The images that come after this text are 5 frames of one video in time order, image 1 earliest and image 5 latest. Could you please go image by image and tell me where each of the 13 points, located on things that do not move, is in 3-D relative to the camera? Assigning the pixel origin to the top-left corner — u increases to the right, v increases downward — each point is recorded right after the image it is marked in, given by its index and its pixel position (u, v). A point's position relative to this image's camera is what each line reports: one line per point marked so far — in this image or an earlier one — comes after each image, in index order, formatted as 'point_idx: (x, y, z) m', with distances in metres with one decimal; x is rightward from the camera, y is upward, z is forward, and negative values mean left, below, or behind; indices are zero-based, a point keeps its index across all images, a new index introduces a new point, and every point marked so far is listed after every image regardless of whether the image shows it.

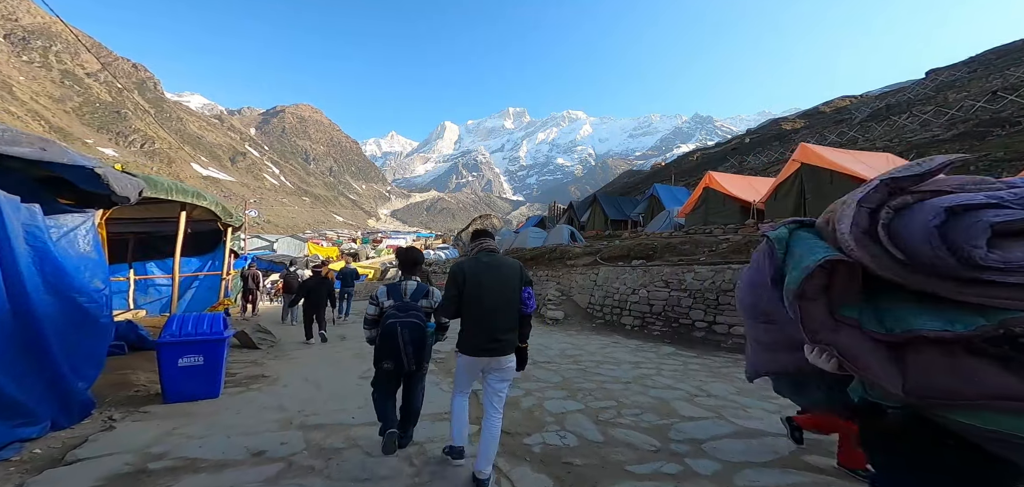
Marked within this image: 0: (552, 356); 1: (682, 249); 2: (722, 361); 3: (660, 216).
0: (+0.7, -1.8, +6.4) m
1: (+3.9, -0.1, +9.8) m
2: (+2.7, -1.6, +5.4) m
3: (+5.8, +1.0, +15.9) m
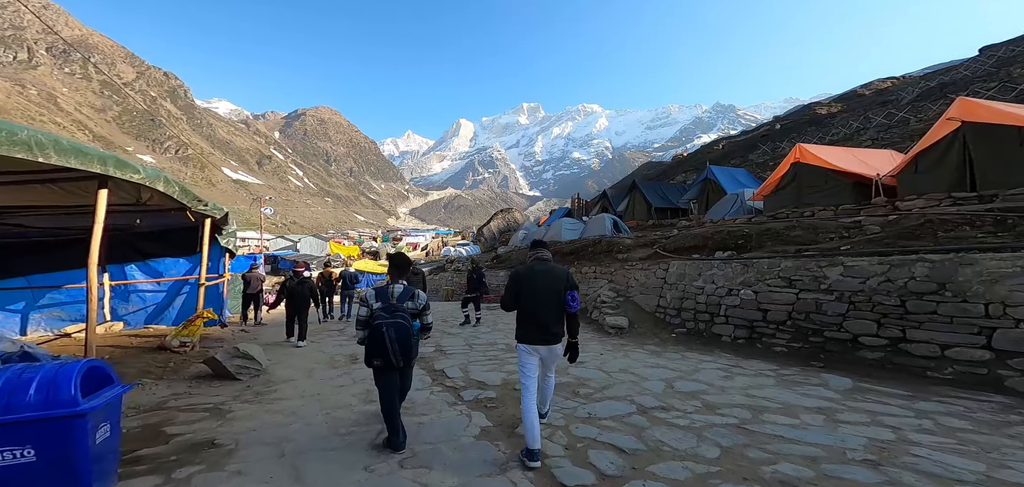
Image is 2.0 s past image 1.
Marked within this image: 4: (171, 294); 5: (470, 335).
0: (+1.6, -1.6, +4.3) m
1: (+4.9, +0.1, +7.5) m
2: (+3.6, -1.4, +3.2) m
3: (+7.0, +1.4, +13.6) m
4: (-8.3, -1.3, +10.6) m
5: (-1.1, -2.2, +10.1) m
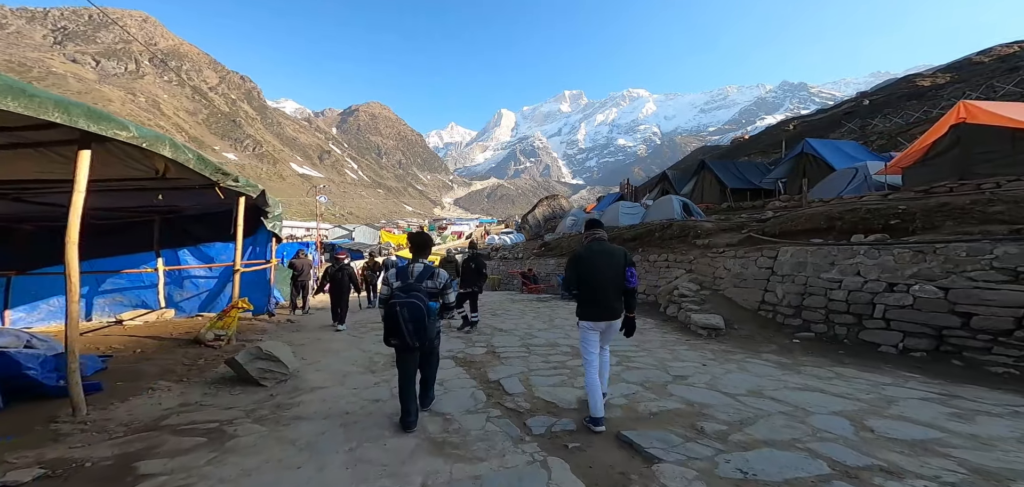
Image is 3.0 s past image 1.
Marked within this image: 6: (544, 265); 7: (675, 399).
0: (+2.3, -1.4, +2.7) m
1: (+5.9, +0.4, +5.5) m
2: (+4.2, -1.2, +1.4) m
3: (+8.7, +1.8, +11.3) m
4: (-6.9, -0.9, +10.0) m
5: (+0.3, -1.9, +8.8) m
6: (+1.5, -1.0, +18.9) m
7: (+1.7, -1.6, +4.3) m
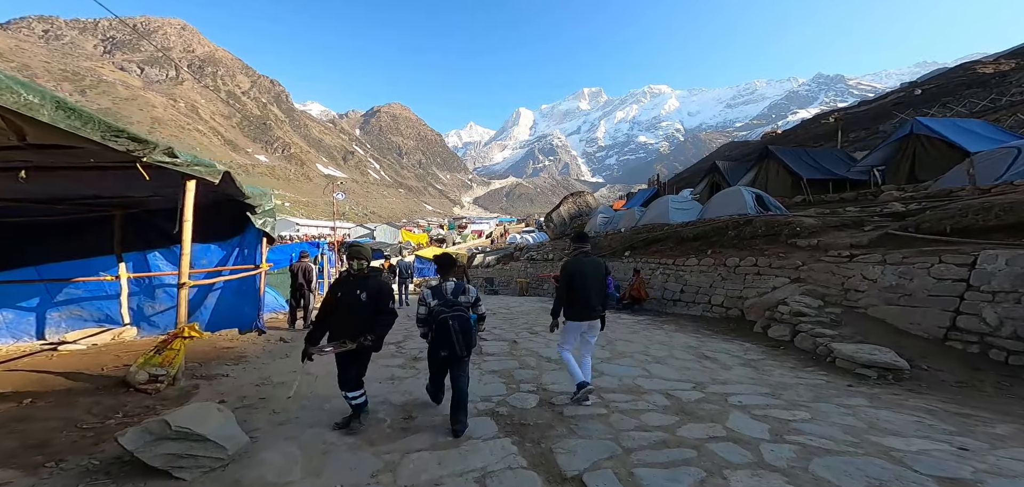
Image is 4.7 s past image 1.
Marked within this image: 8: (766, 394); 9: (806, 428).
0: (+2.9, -1.4, +0.3) m
1: (+6.7, +0.4, +2.9) m
2: (+4.7, -1.2, -1.1) m
3: (+9.6, +1.8, +8.5) m
4: (-6.0, -0.9, +8.0) m
5: (+1.1, -1.9, +6.5) m
6: (+2.8, -1.0, +16.5) m
7: (+2.3, -1.6, +1.9) m
8: (+2.8, -1.7, +4.6) m
9: (+2.6, -1.7, +3.7) m
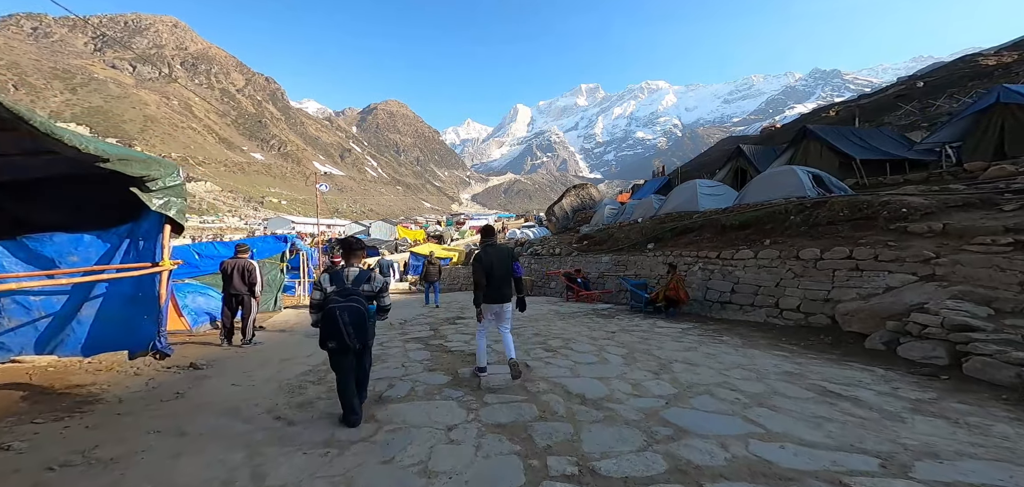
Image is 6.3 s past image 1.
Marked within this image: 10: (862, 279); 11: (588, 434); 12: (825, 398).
0: (+3.1, -1.2, -2.1) m
1: (+6.8, +0.6, +0.5) m
2: (+4.9, -1.0, -3.4) m
3: (+9.8, +2.1, +6.2) m
4: (-5.8, -0.7, +5.6) m
5: (+1.3, -1.6, +4.1) m
6: (+2.9, -0.7, +14.1) m
7: (+2.5, -1.4, -0.5) m
8: (+3.0, -1.5, +2.2) m
9: (+2.8, -1.5, +1.3) m
10: (+5.3, -0.5, +6.3) m
11: (+0.7, -1.7, +3.7) m
12: (+3.0, -1.5, +4.0) m
